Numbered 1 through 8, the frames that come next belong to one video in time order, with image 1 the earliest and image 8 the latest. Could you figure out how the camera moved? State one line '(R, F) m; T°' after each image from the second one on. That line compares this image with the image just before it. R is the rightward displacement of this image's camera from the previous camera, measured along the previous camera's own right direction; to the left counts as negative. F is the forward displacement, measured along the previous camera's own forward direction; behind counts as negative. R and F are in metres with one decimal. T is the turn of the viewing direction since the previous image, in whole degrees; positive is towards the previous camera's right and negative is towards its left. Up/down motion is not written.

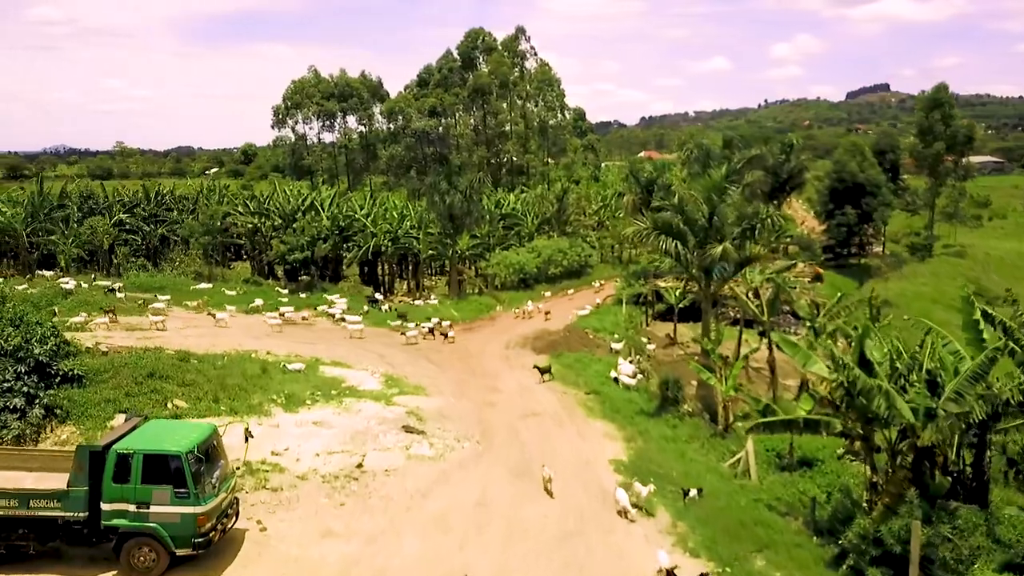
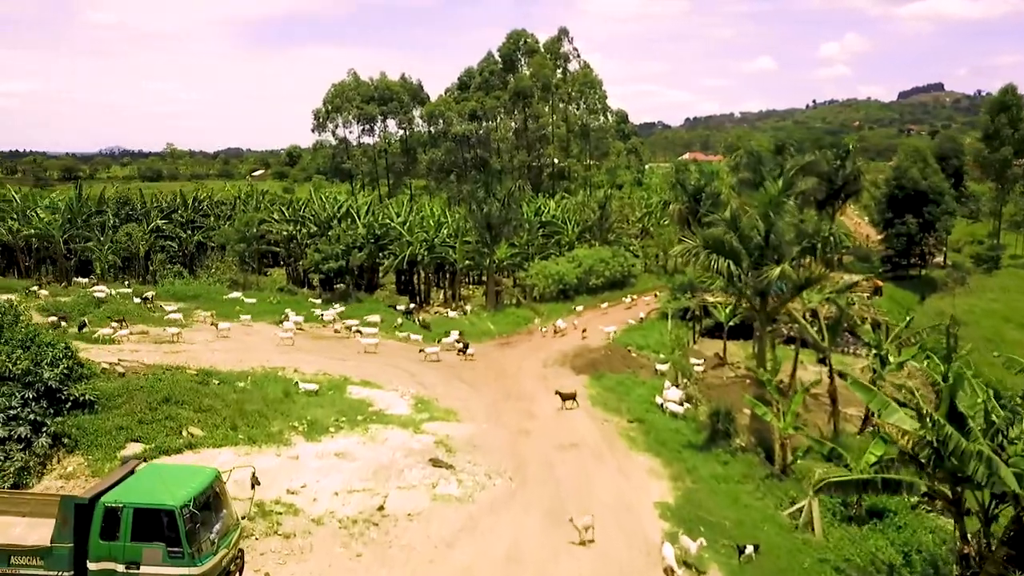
(+0.1, +1.4) m; -3°
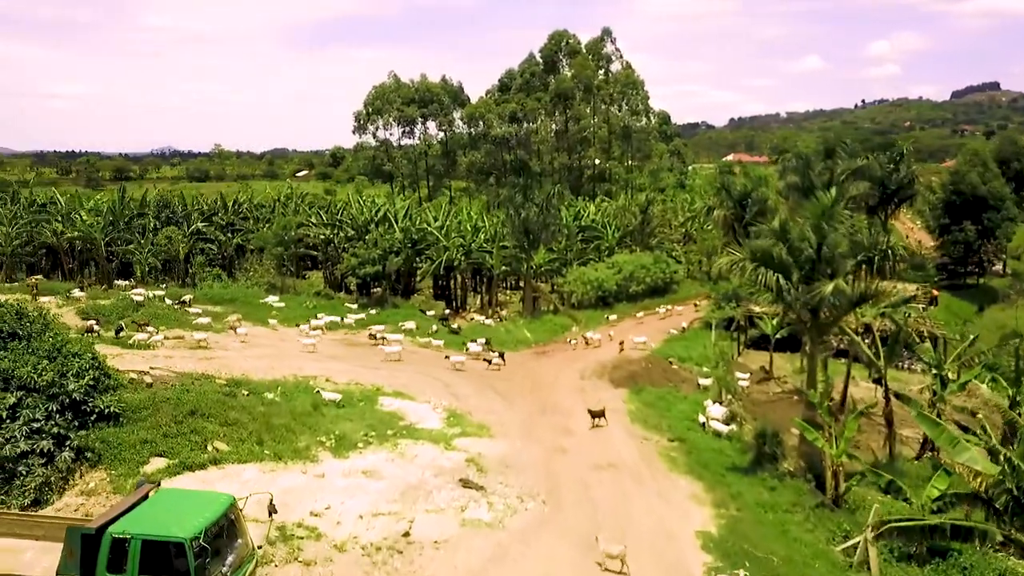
(+0.1, +0.7) m; -3°
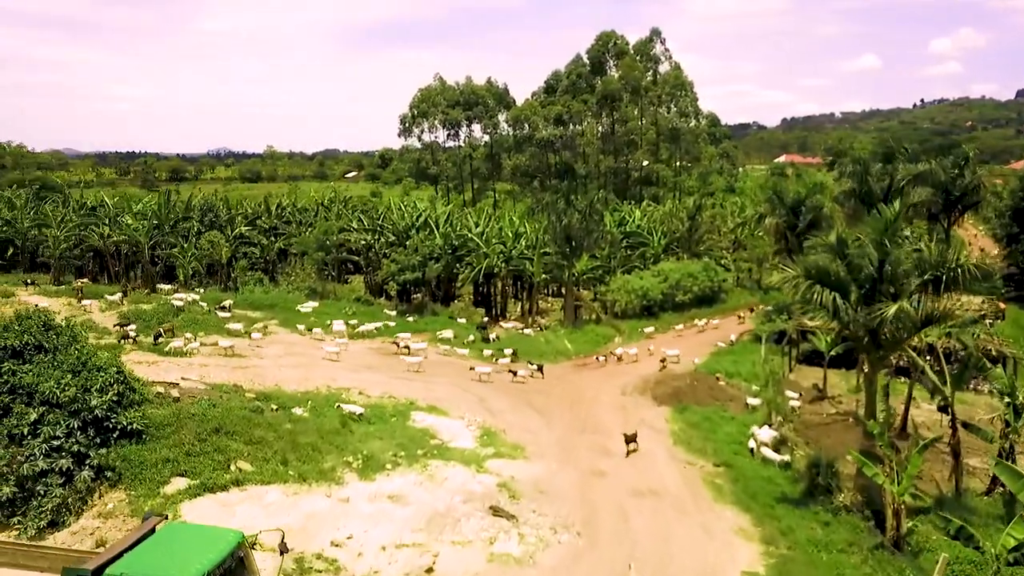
(+0.2, +0.9) m; -3°
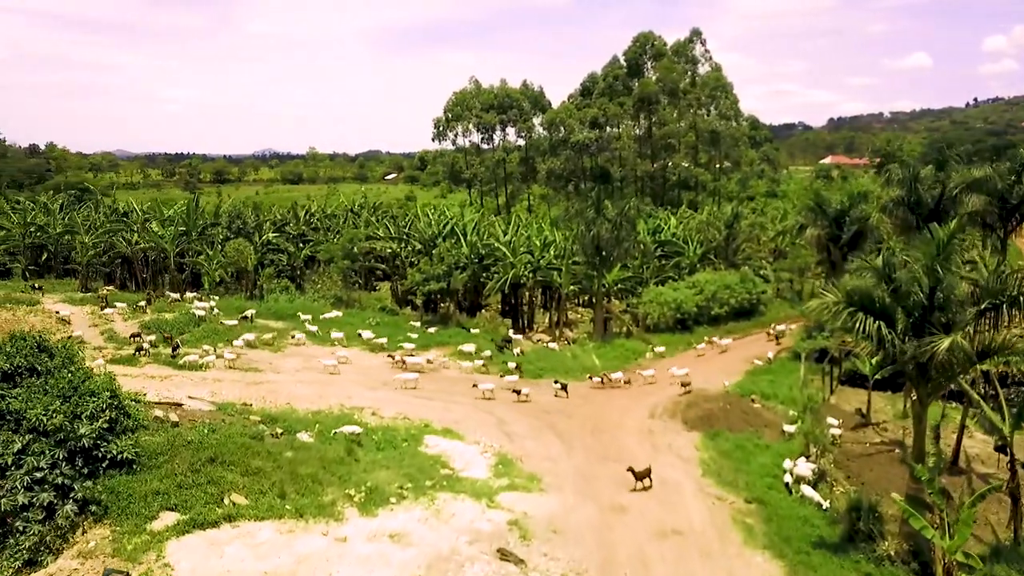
(+0.5, +1.1) m; -3°
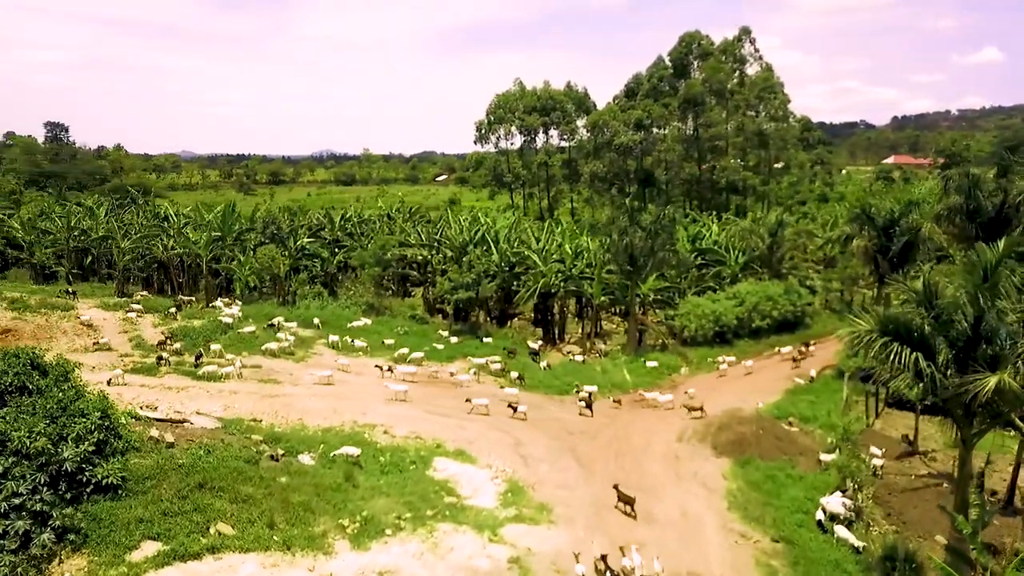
(+0.9, +1.0) m; -4°
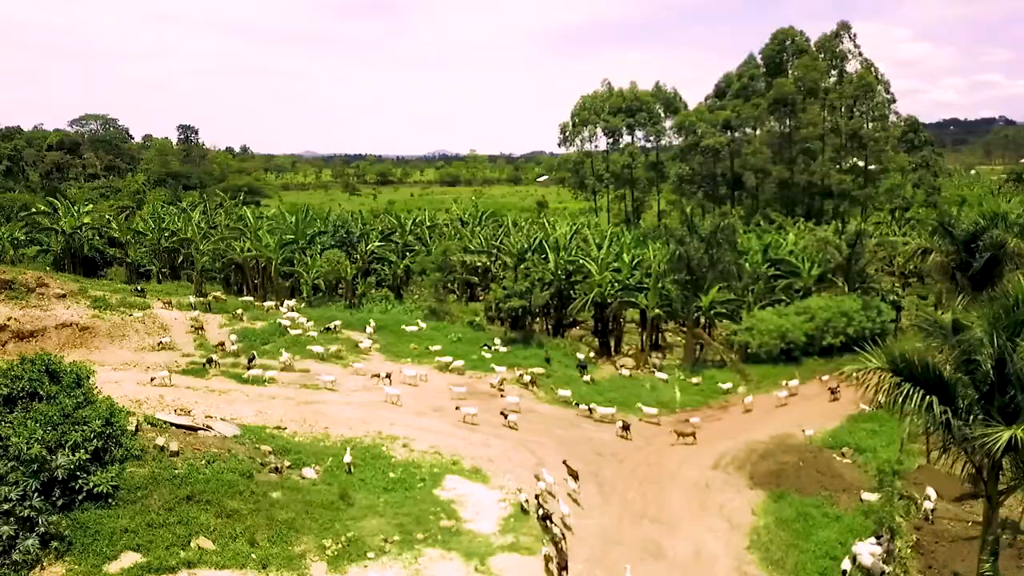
(+2.1, +0.8) m; -8°
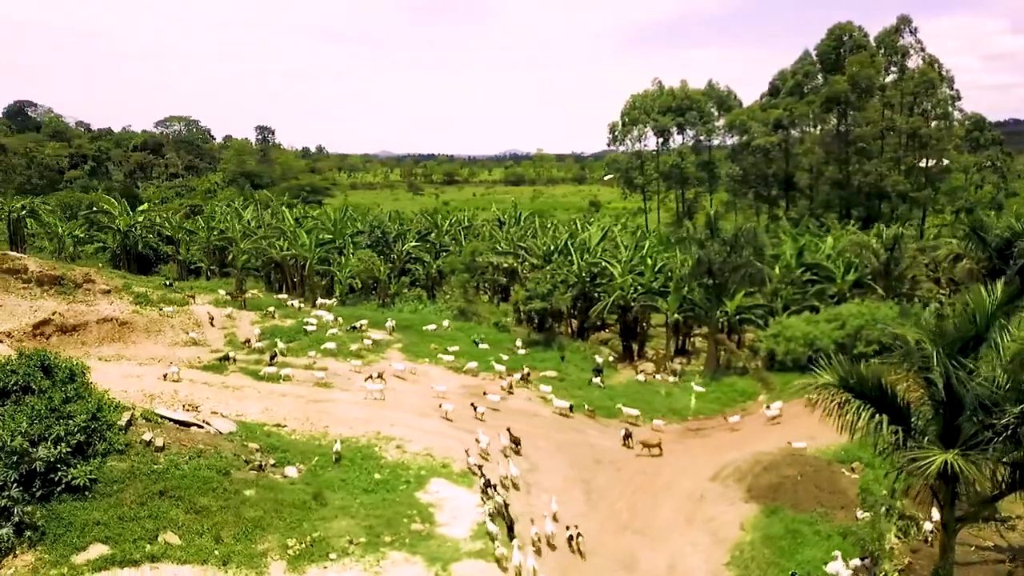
(+1.9, +0.2) m; -5°
